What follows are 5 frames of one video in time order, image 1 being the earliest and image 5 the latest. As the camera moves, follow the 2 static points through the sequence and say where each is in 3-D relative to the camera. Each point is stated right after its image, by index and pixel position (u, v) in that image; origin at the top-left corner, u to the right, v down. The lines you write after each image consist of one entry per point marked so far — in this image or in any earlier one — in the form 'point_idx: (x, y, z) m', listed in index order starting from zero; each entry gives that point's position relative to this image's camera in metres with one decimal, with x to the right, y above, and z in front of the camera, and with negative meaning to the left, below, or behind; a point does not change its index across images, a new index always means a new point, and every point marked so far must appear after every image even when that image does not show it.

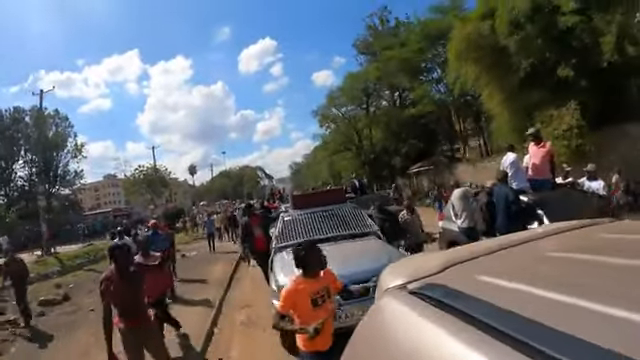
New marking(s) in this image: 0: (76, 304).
0: (-5.2, -2.8, +13.5) m
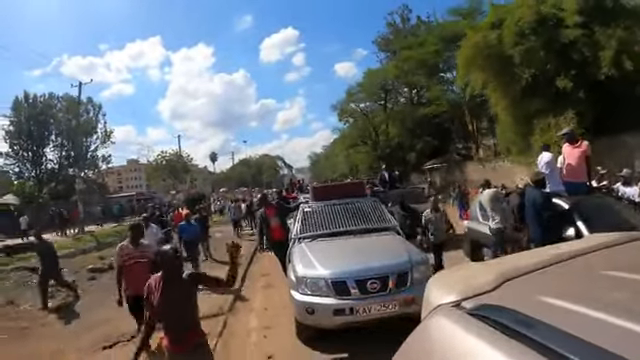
0: (-4.9, -2.4, +14.2) m
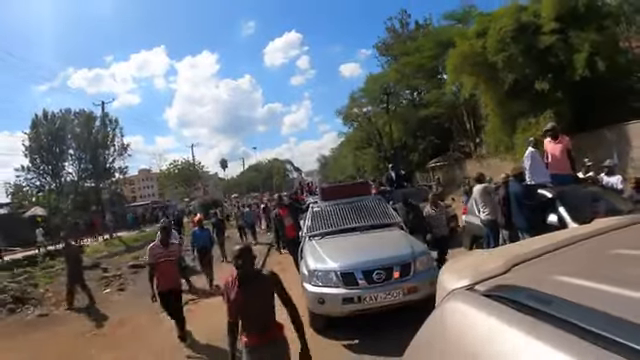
0: (-4.7, -2.7, +14.9) m
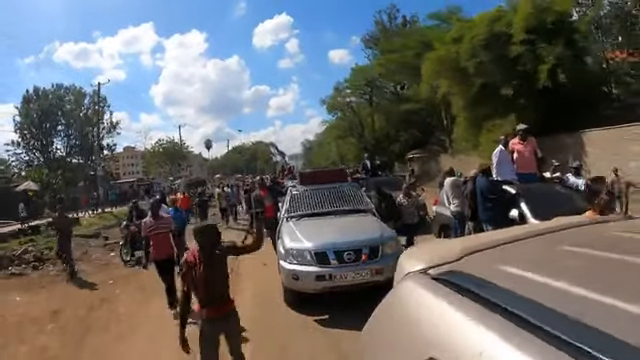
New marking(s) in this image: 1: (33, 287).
0: (-5.2, -2.1, +15.4) m
1: (-5.9, -2.3, +12.3) m
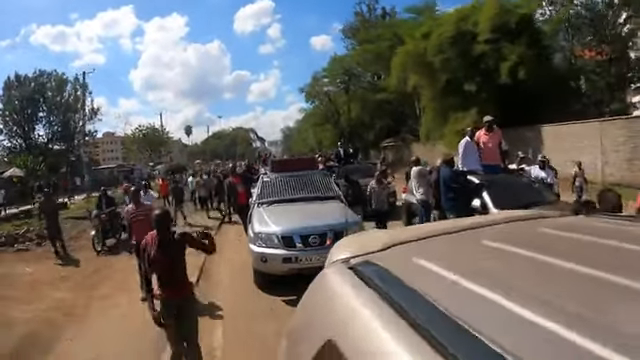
0: (-5.8, -1.7, +15.8) m
1: (-6.4, -2.0, +12.6) m
